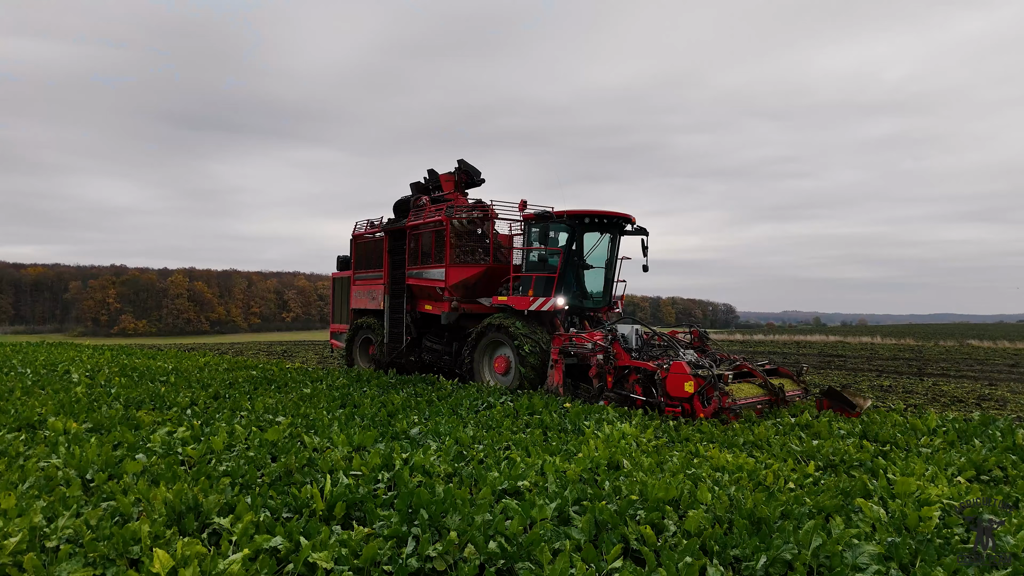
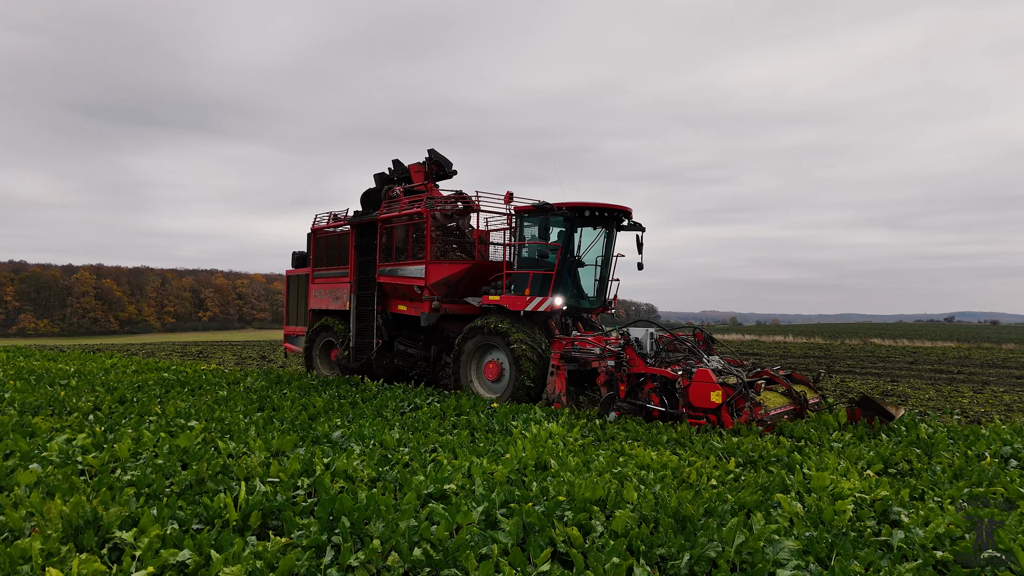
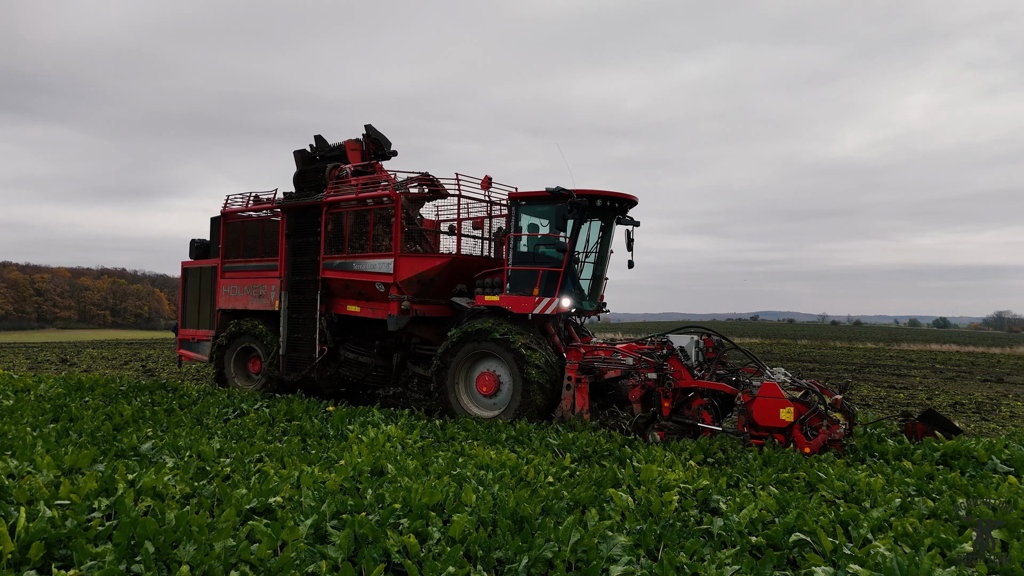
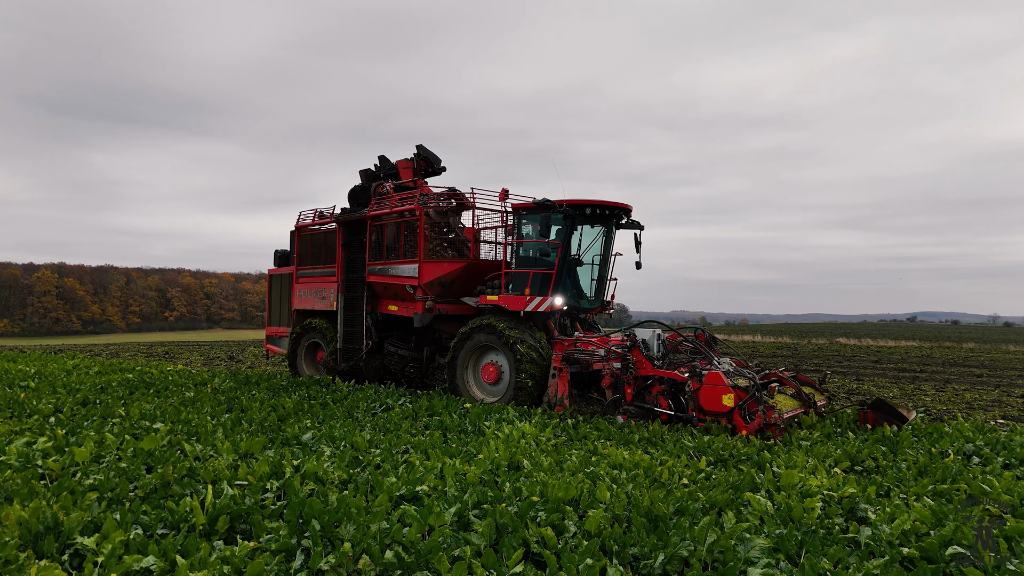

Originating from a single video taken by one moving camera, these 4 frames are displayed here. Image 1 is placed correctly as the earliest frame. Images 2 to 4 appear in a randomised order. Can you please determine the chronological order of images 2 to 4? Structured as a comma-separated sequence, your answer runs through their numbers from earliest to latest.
2, 4, 3
